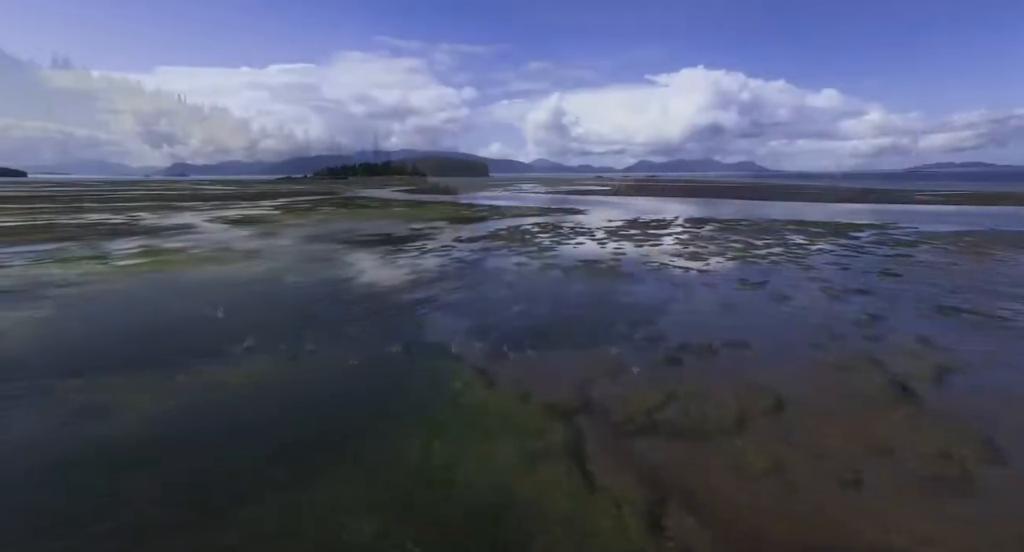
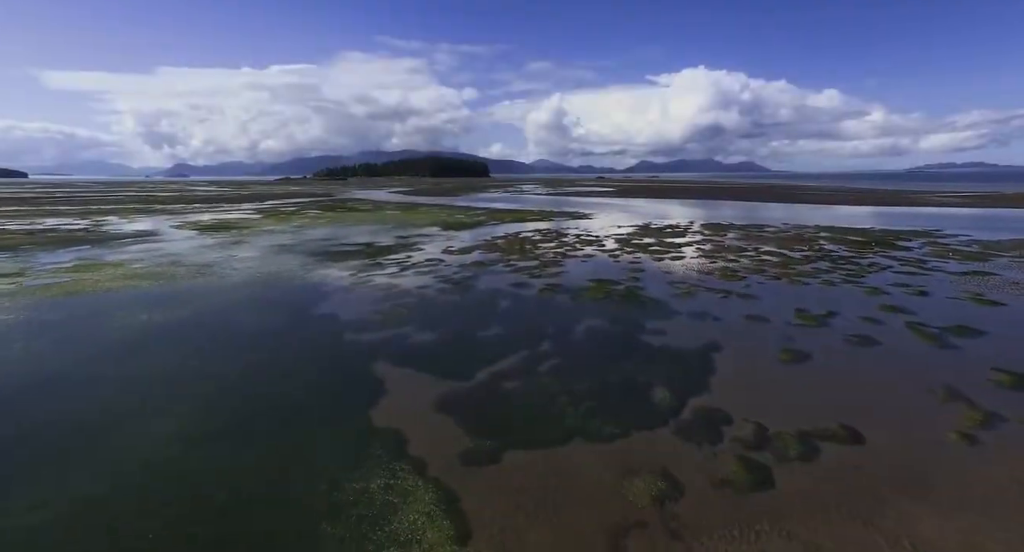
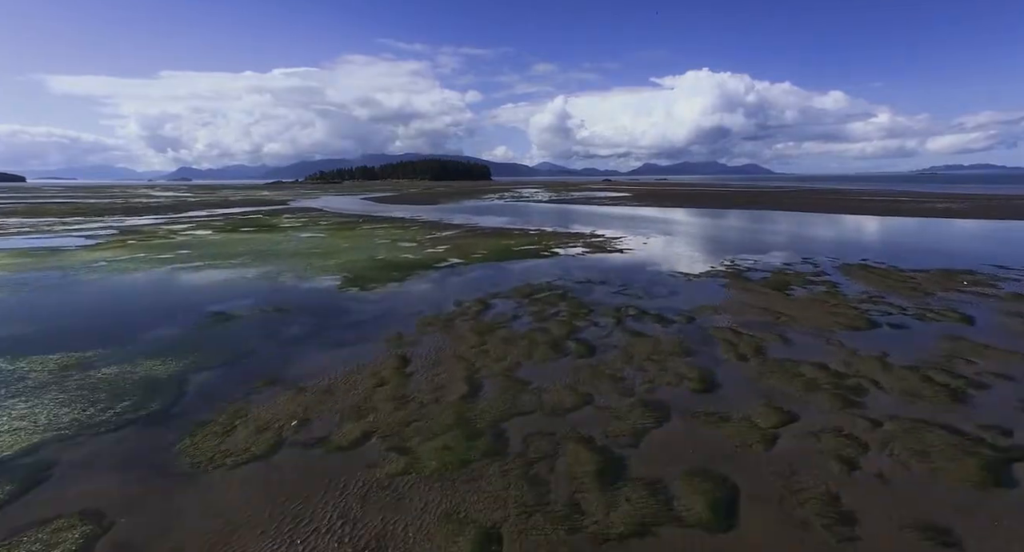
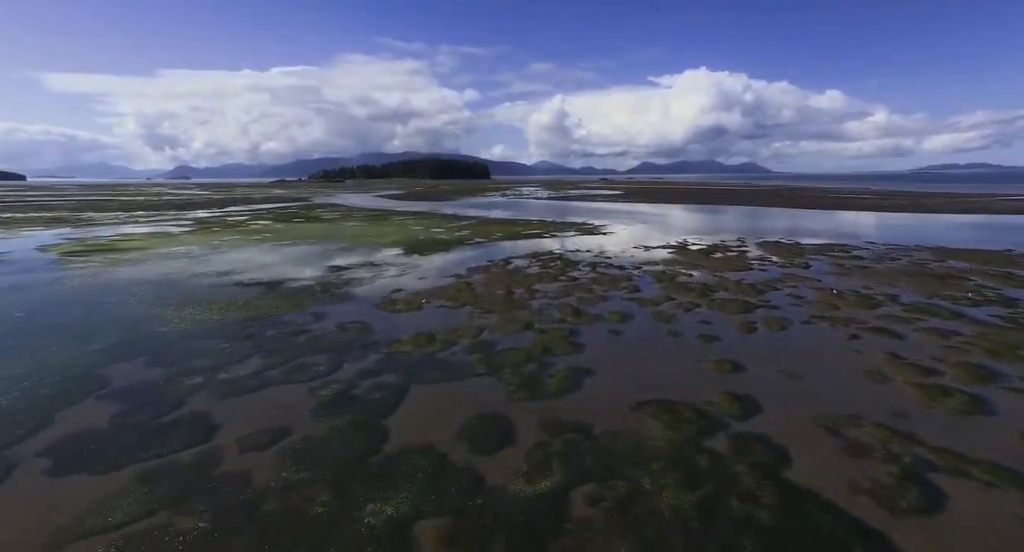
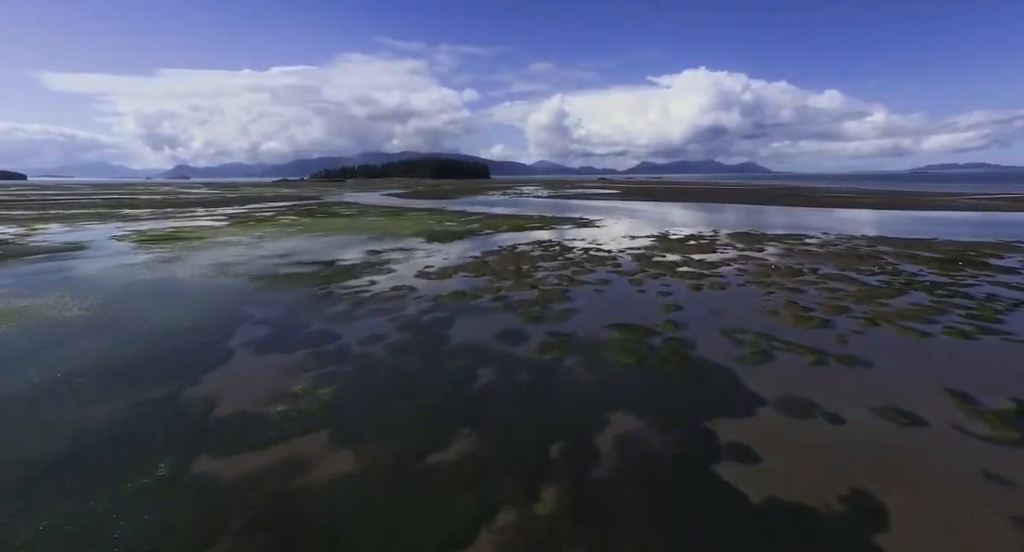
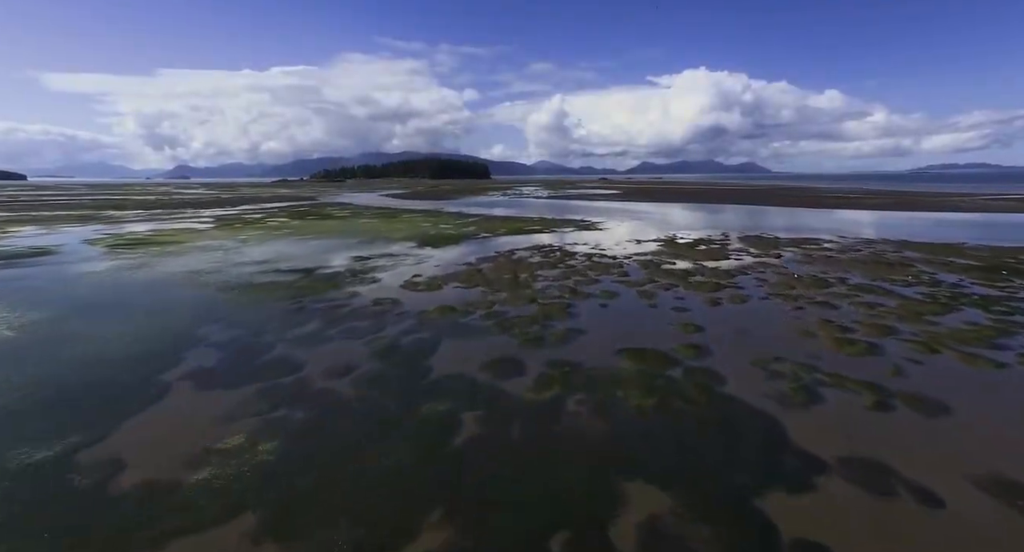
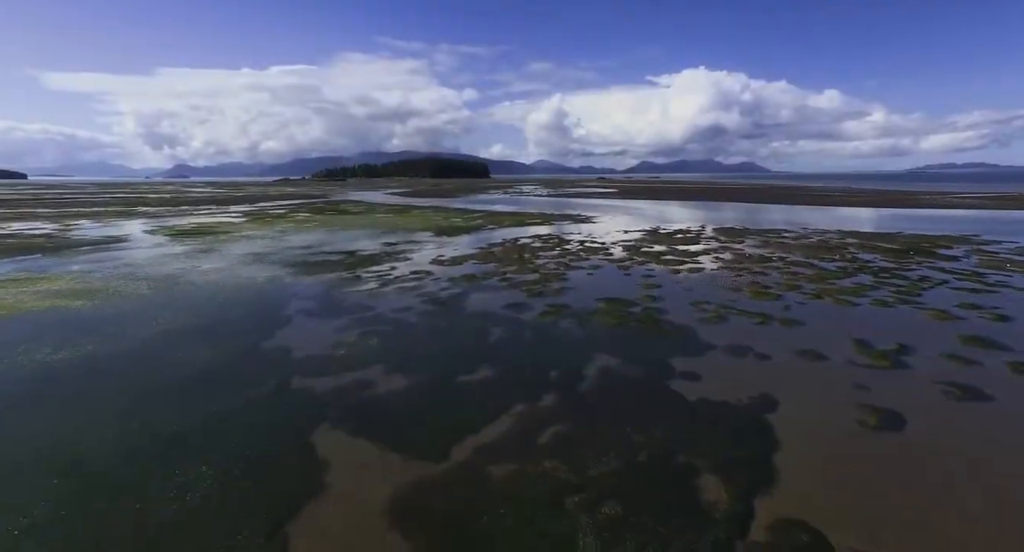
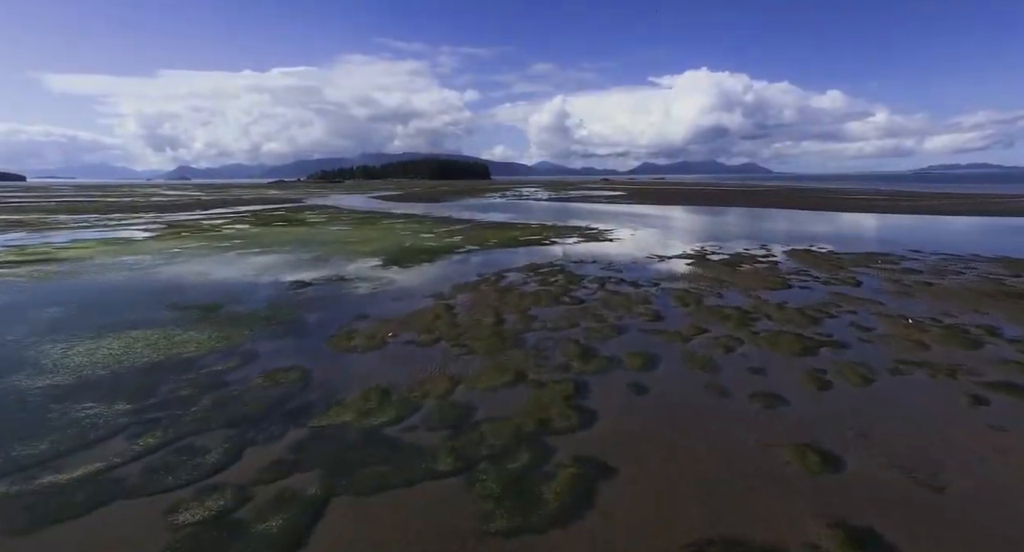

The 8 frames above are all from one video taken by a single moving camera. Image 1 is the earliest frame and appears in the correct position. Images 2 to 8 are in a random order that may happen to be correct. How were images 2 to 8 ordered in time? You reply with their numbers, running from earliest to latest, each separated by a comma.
2, 7, 5, 6, 4, 8, 3
